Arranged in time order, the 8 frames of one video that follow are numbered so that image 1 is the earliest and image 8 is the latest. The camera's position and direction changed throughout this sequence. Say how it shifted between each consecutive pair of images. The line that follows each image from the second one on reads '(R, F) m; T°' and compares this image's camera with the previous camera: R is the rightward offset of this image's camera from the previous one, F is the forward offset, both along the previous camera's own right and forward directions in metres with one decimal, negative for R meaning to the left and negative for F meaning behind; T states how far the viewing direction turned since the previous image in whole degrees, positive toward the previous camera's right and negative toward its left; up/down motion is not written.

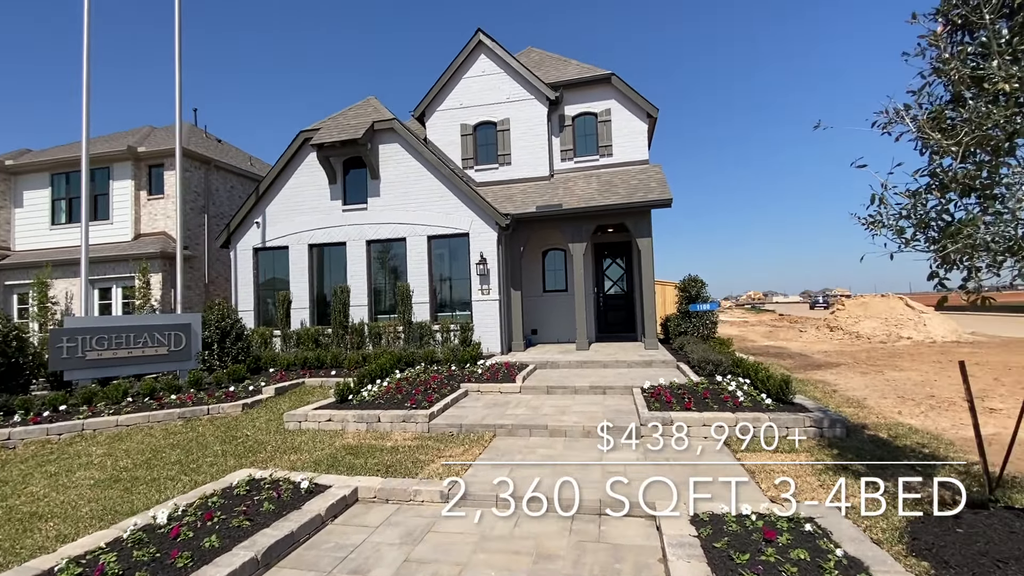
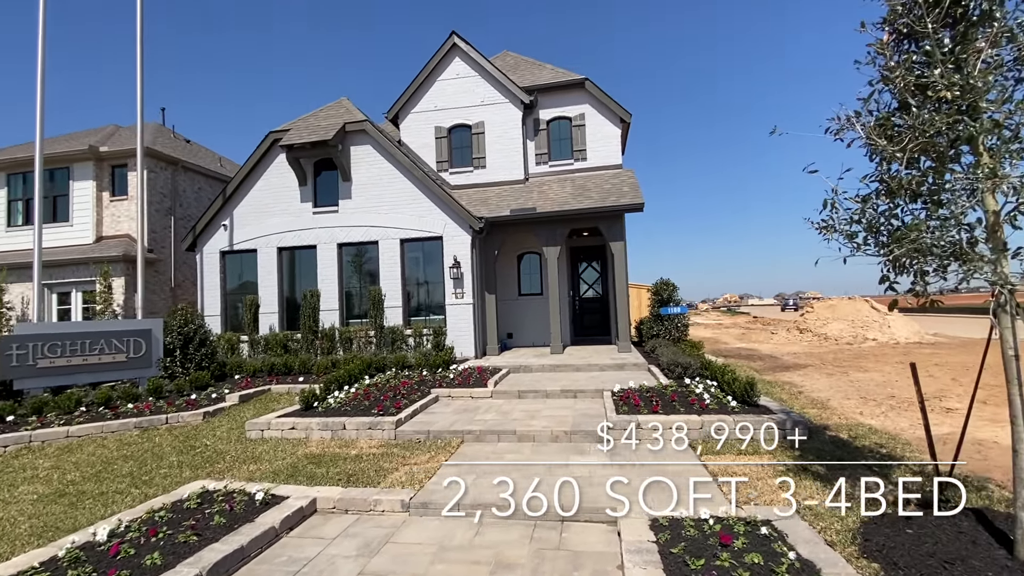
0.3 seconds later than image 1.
(+0.2, +0.1) m; +2°
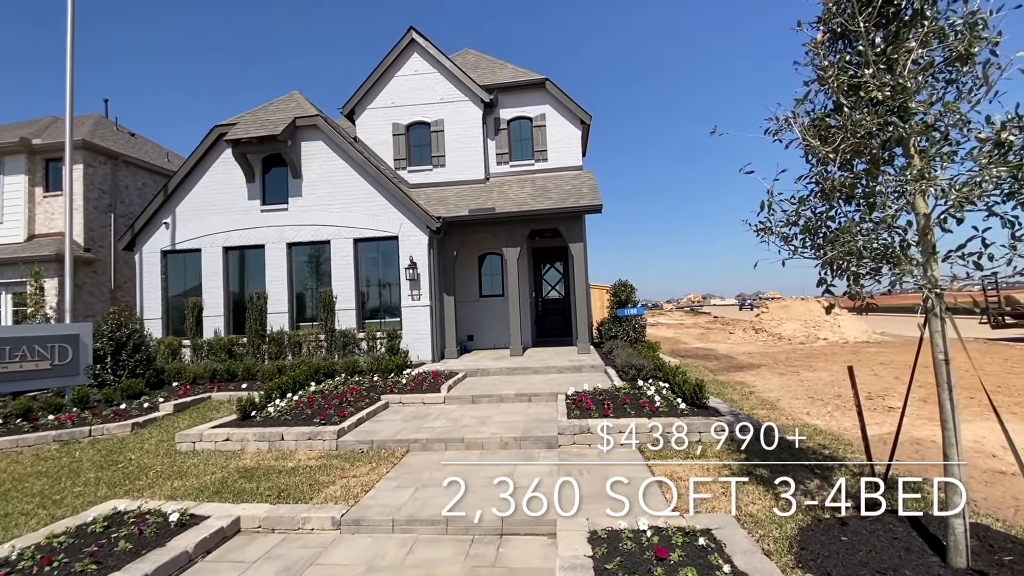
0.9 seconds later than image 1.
(+0.3, +0.2) m; +4°
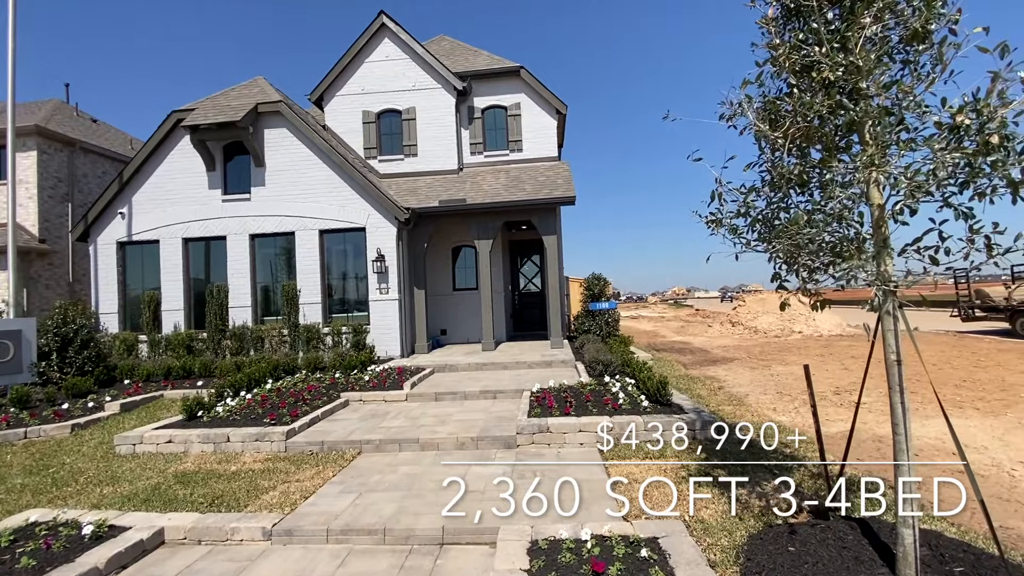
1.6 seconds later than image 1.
(+0.4, +0.3) m; +2°
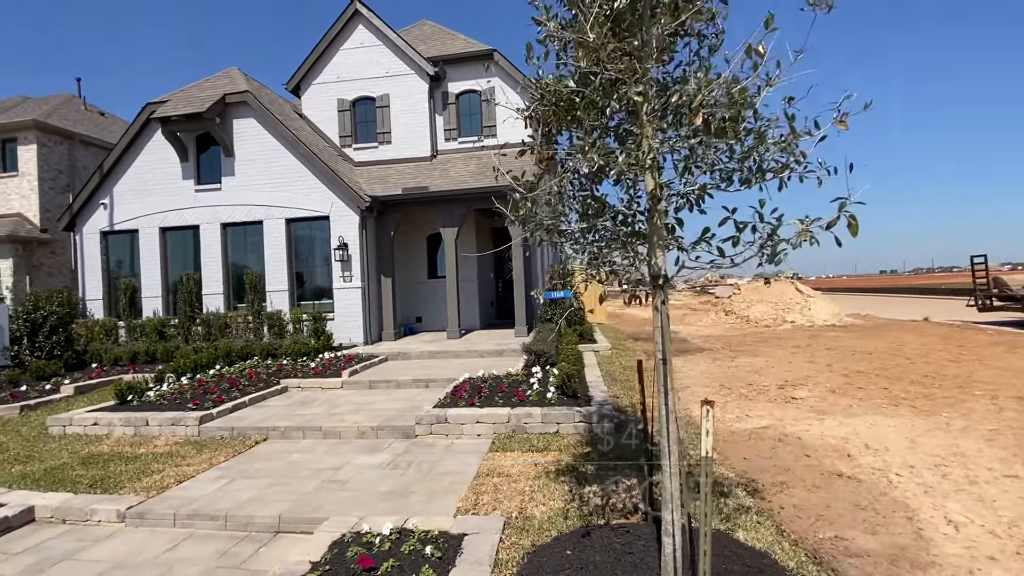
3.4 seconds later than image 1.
(+1.8, +0.2) m; -4°
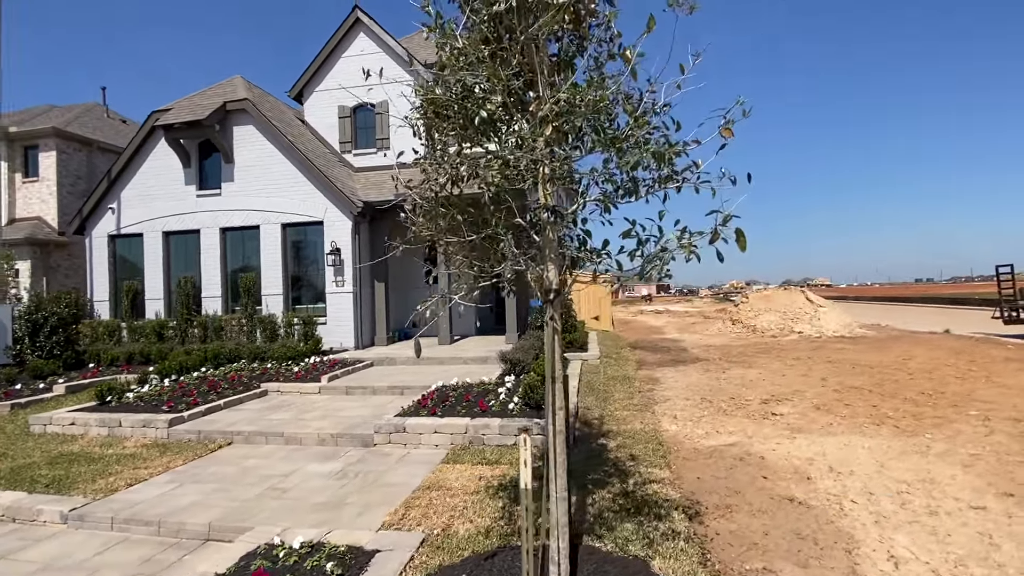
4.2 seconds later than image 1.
(+0.8, +0.1) m; -3°
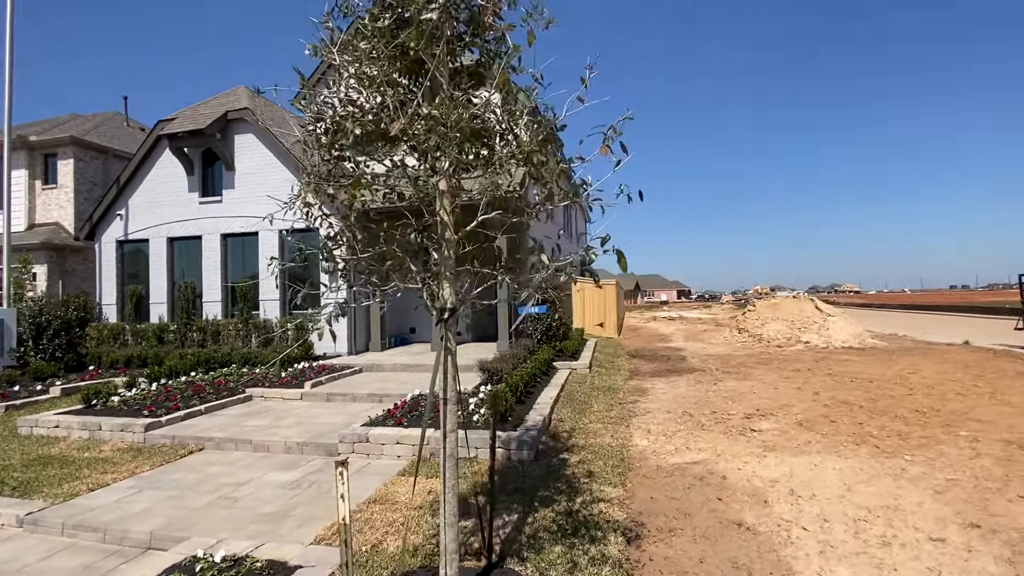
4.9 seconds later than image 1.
(+0.8, +0.1) m; -2°
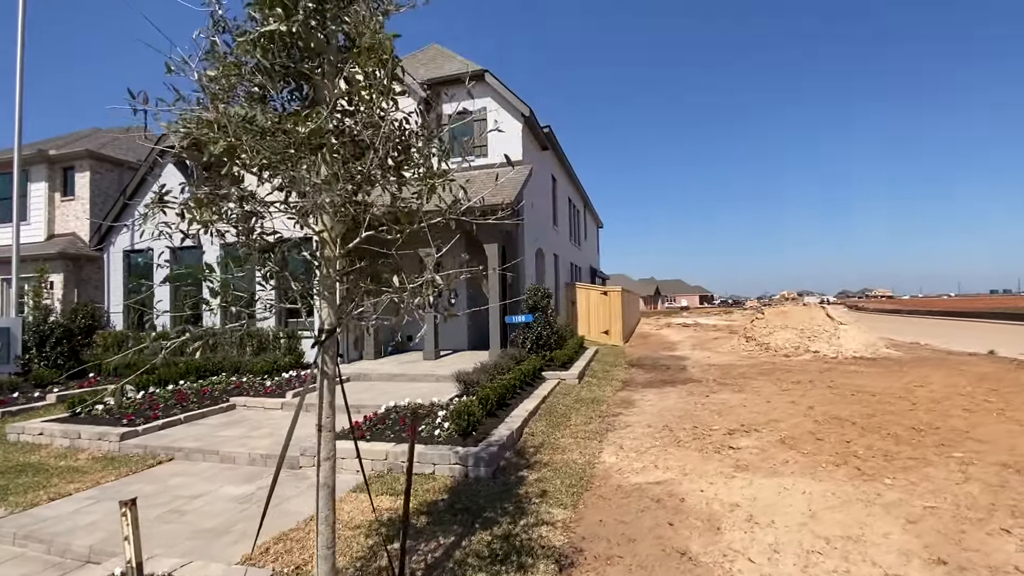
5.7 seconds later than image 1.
(+0.8, +0.2) m; -3°
